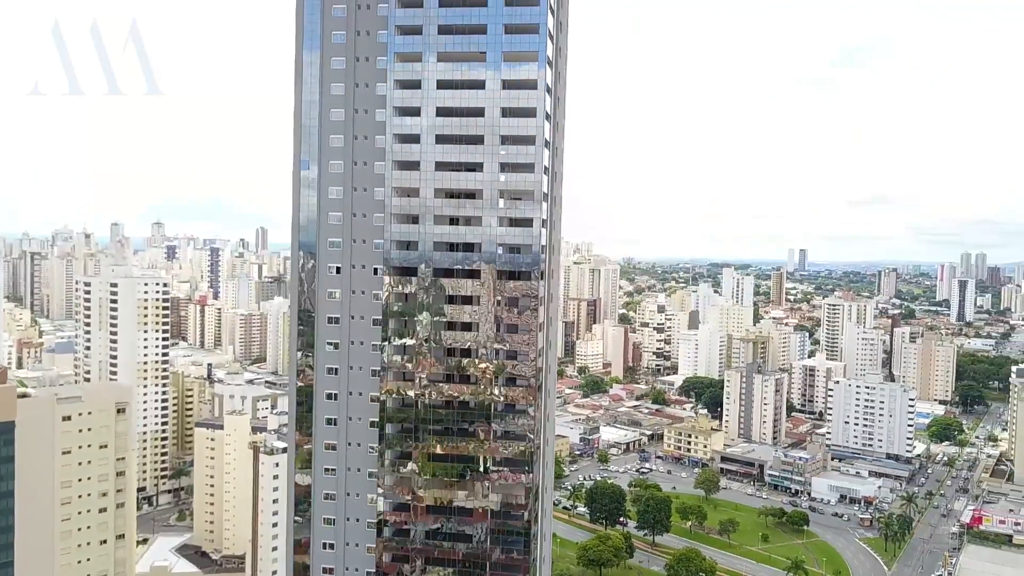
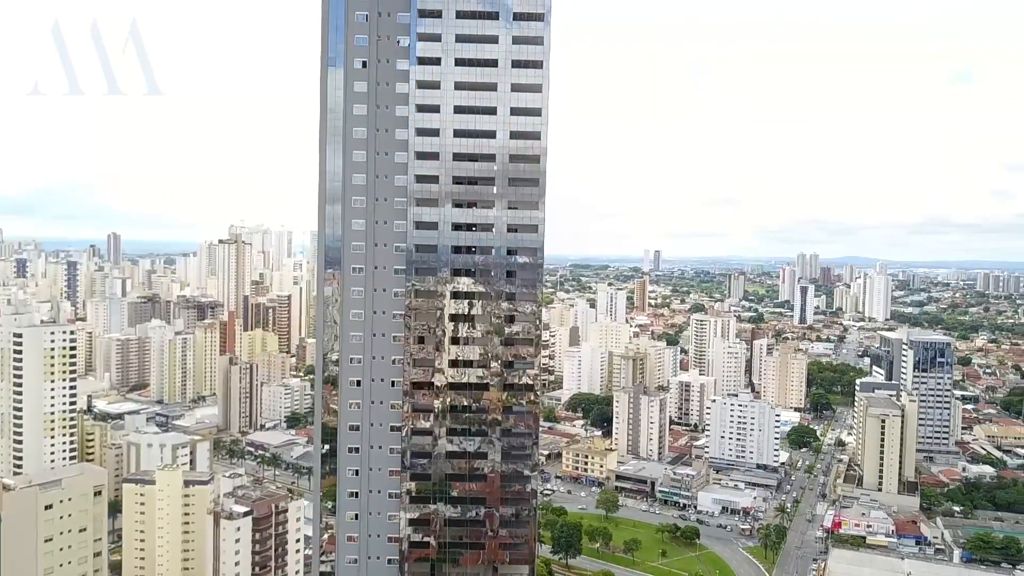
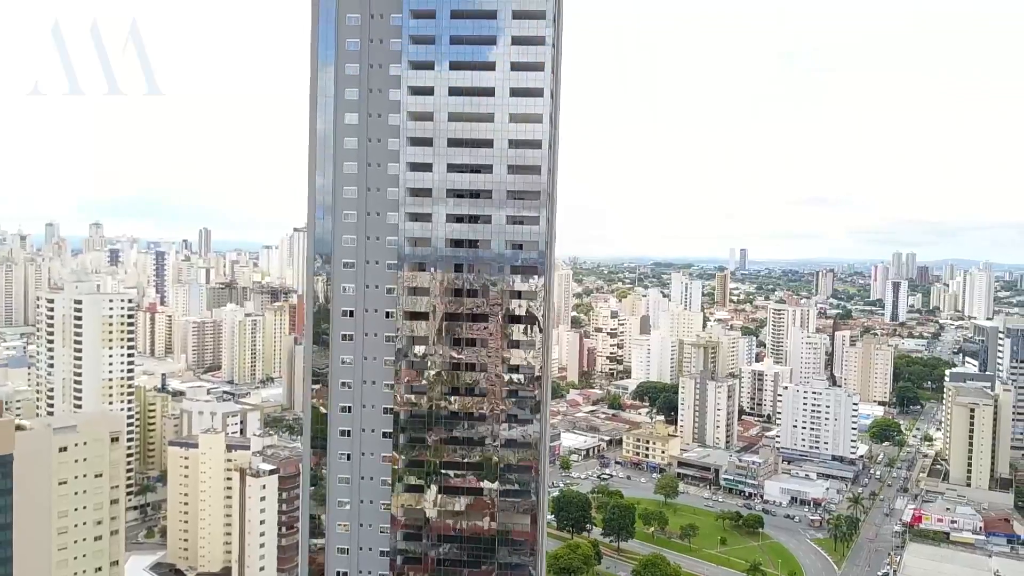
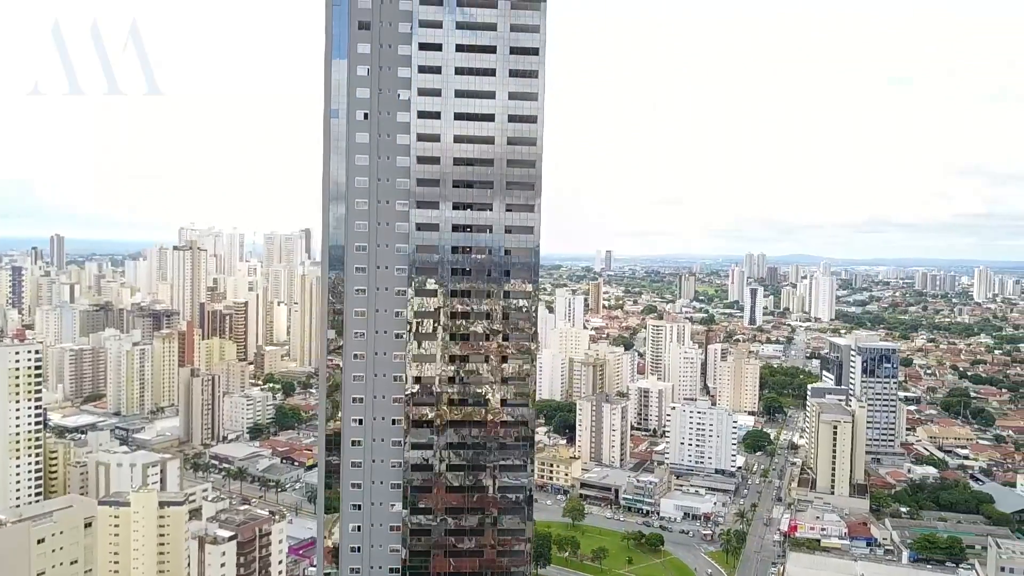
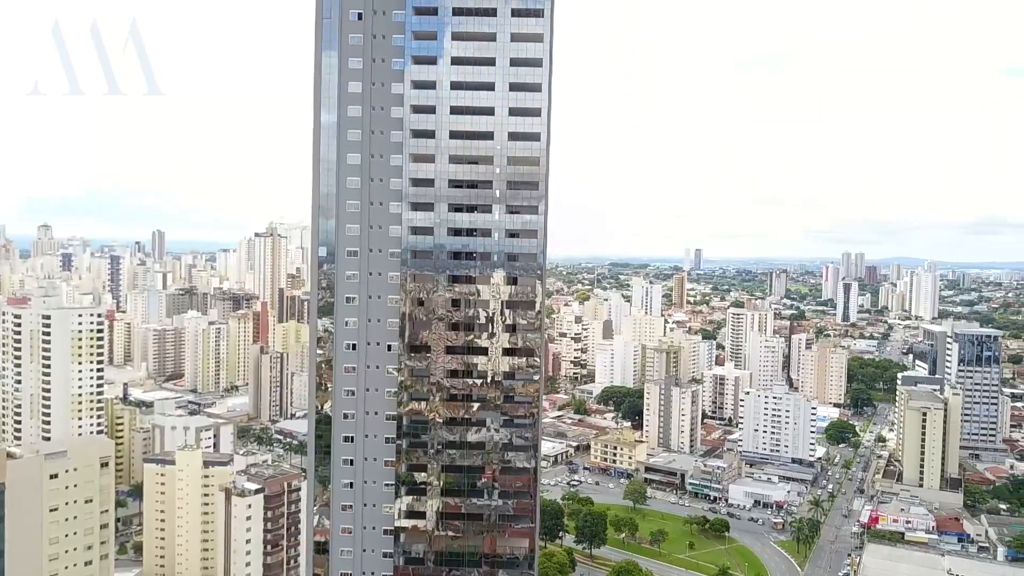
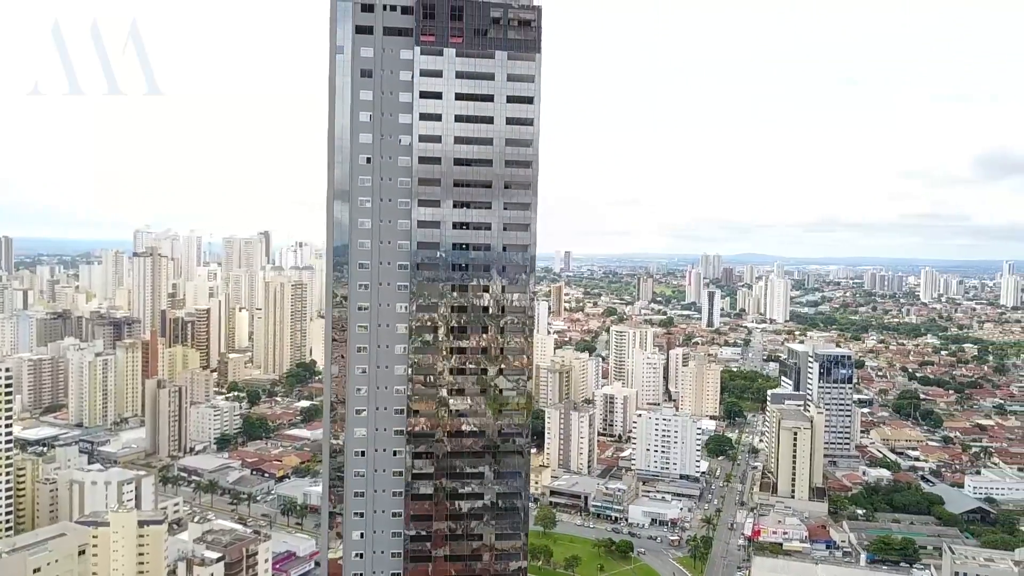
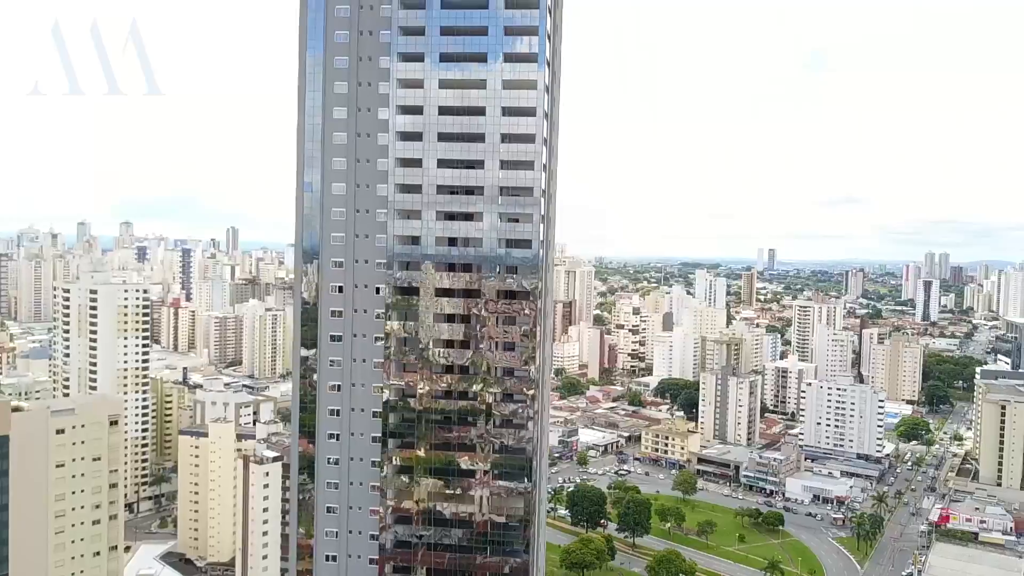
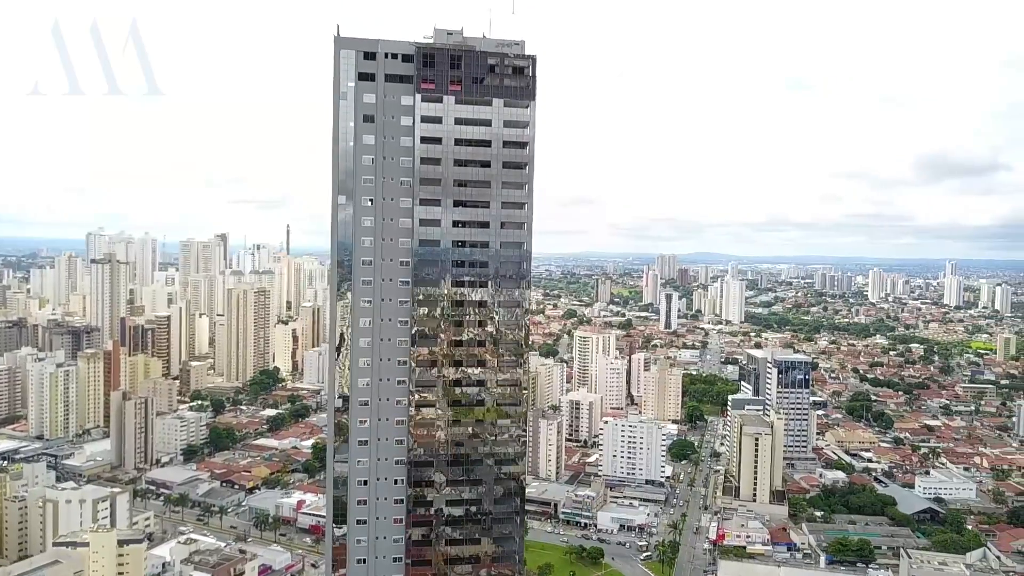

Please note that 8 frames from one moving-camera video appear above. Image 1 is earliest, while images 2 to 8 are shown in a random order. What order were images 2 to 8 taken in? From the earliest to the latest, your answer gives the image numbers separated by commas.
7, 3, 5, 2, 4, 6, 8
